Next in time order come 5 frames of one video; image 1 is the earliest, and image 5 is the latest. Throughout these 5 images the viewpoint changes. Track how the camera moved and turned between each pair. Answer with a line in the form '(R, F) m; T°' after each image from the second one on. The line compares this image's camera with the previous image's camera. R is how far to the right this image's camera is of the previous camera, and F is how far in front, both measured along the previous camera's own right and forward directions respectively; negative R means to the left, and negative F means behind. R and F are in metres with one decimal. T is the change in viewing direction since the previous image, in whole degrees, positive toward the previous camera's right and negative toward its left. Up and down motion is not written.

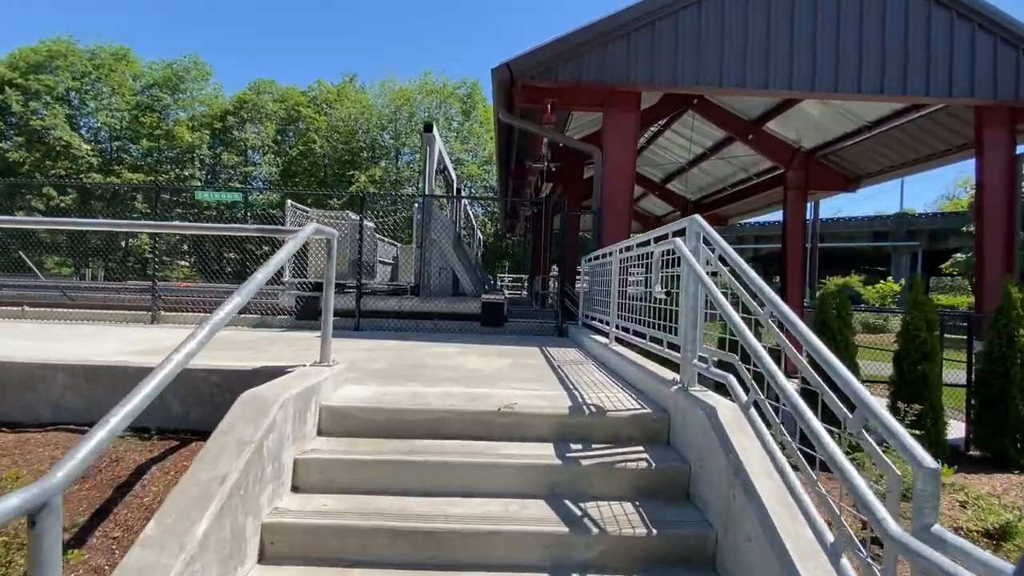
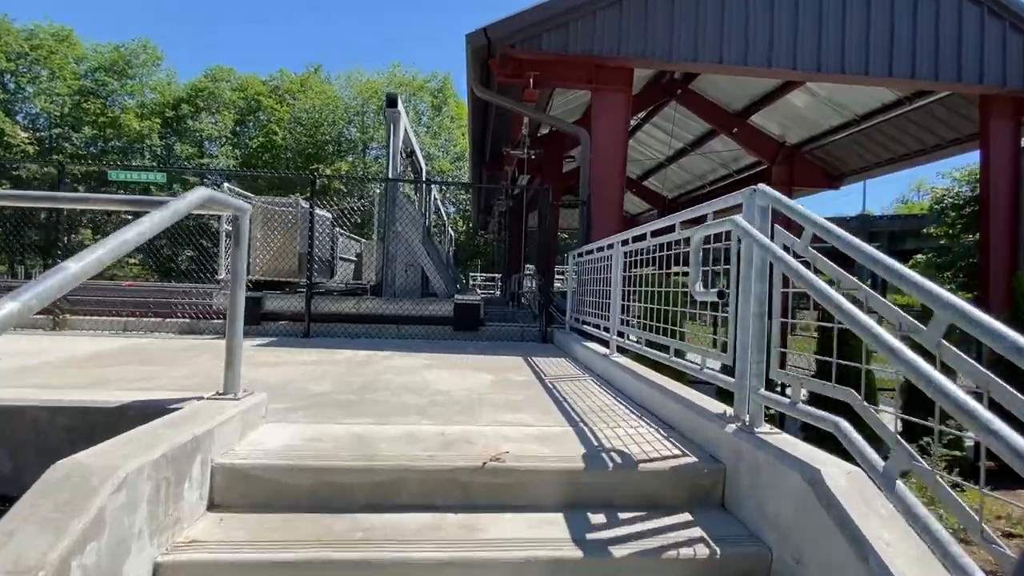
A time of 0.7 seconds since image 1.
(-0.1, +0.9) m; +4°
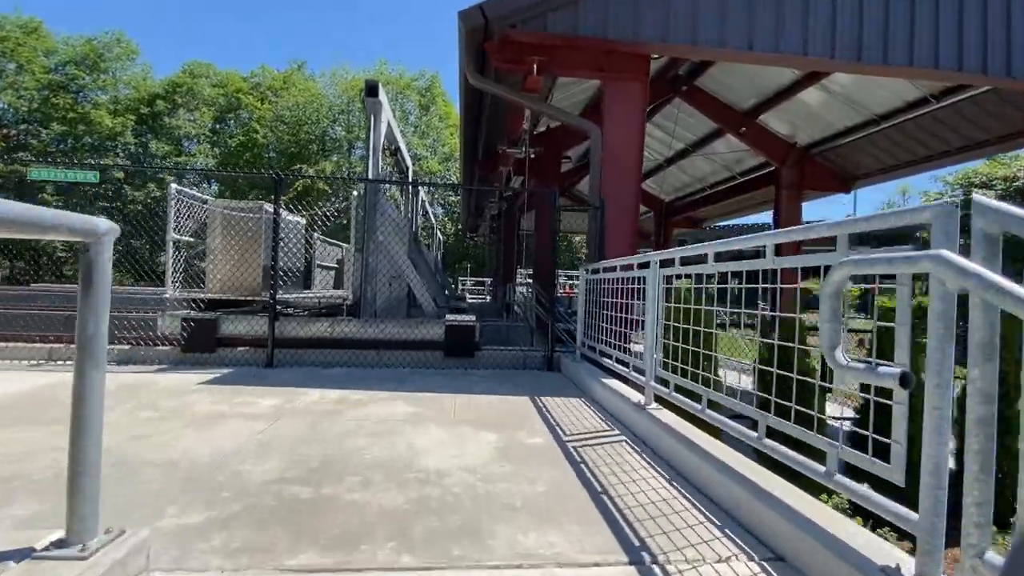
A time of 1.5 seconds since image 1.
(-0.2, +0.9) m; +1°
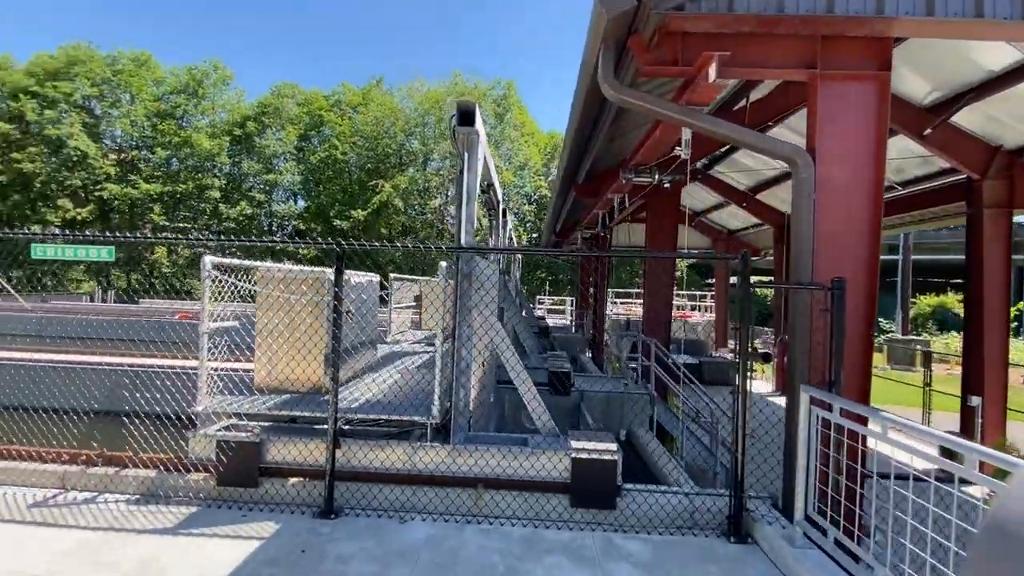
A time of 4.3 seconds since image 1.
(-0.7, +1.8) m; -8°
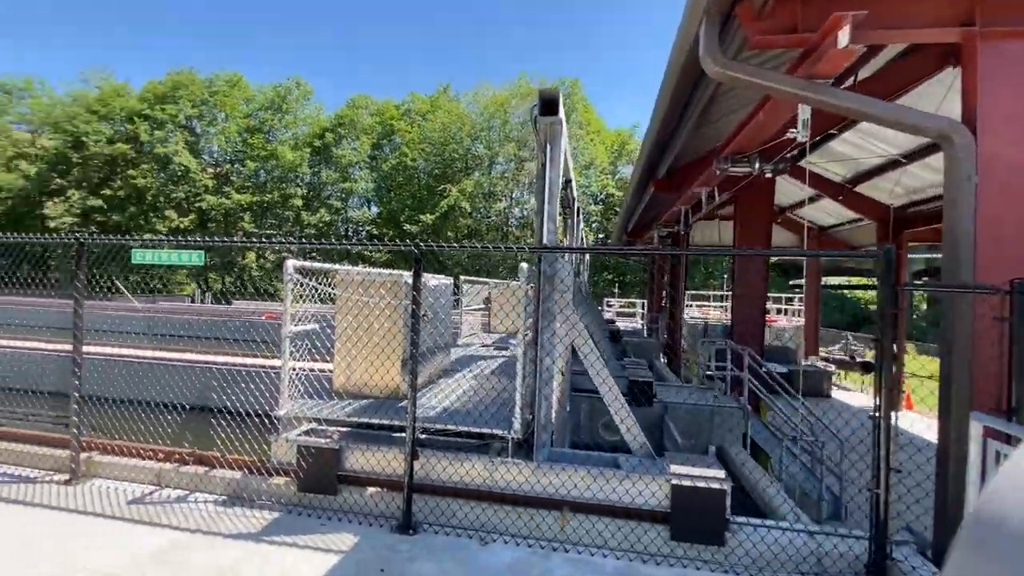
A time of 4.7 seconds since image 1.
(-0.2, +0.3) m; -8°
